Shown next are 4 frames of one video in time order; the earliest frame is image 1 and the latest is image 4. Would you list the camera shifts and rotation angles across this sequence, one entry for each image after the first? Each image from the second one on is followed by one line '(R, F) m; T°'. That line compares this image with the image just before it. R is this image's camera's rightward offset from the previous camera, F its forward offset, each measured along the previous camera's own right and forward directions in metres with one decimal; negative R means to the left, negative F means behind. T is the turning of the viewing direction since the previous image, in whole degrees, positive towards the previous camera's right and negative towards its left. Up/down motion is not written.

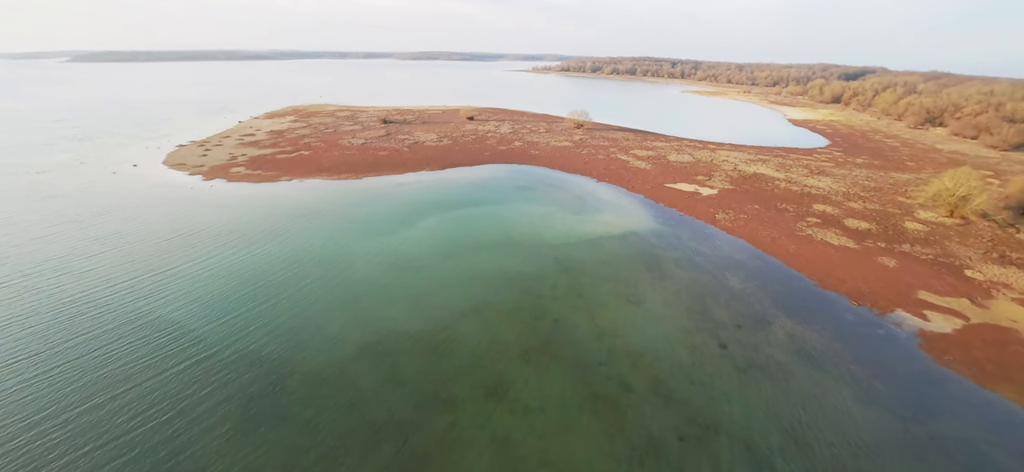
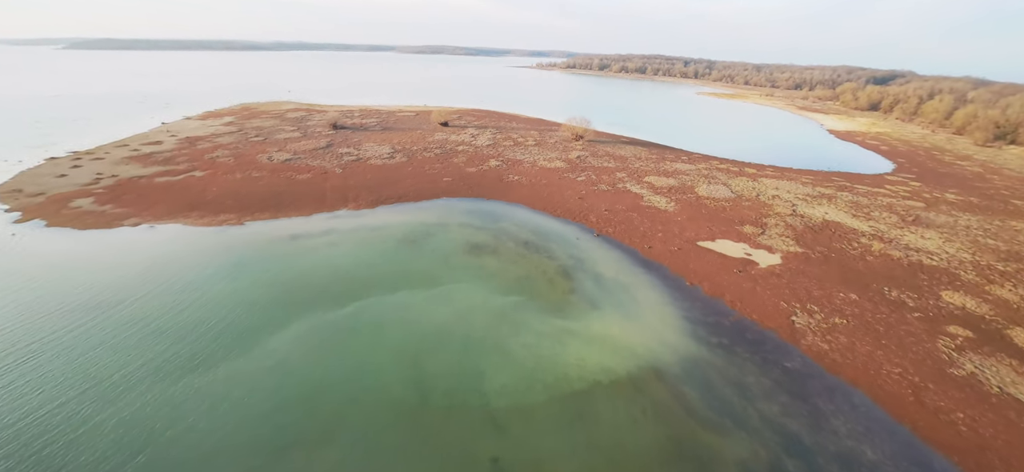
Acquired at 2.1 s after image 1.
(+1.8, +6.7) m; -1°
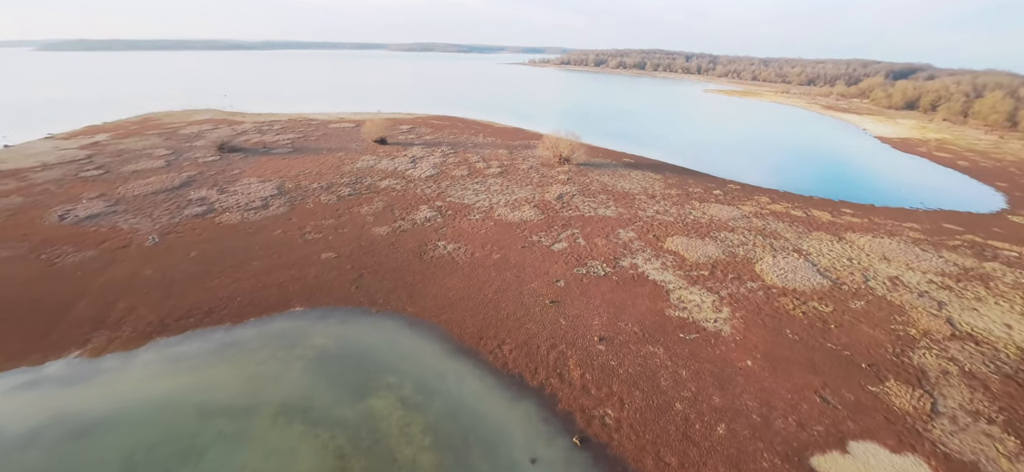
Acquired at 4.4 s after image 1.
(+2.1, +7.5) m; 0°
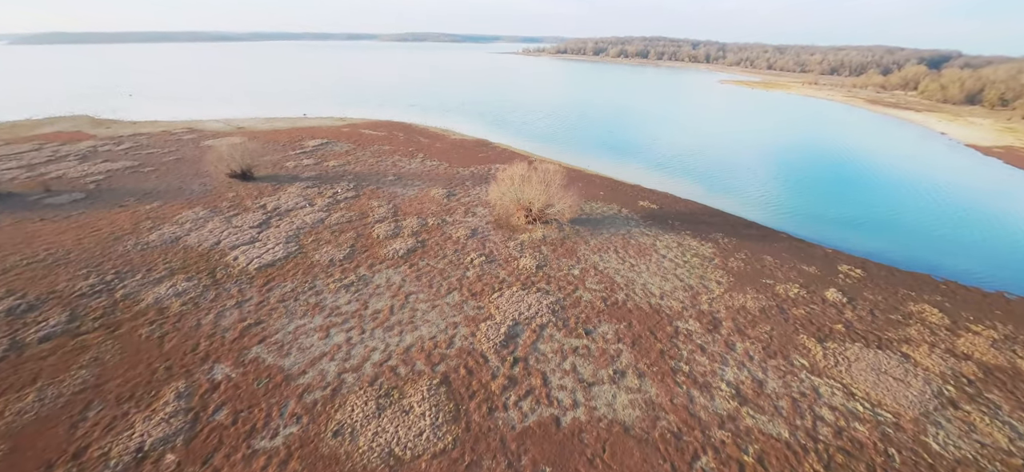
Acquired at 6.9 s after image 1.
(+1.9, +7.9) m; 0°
